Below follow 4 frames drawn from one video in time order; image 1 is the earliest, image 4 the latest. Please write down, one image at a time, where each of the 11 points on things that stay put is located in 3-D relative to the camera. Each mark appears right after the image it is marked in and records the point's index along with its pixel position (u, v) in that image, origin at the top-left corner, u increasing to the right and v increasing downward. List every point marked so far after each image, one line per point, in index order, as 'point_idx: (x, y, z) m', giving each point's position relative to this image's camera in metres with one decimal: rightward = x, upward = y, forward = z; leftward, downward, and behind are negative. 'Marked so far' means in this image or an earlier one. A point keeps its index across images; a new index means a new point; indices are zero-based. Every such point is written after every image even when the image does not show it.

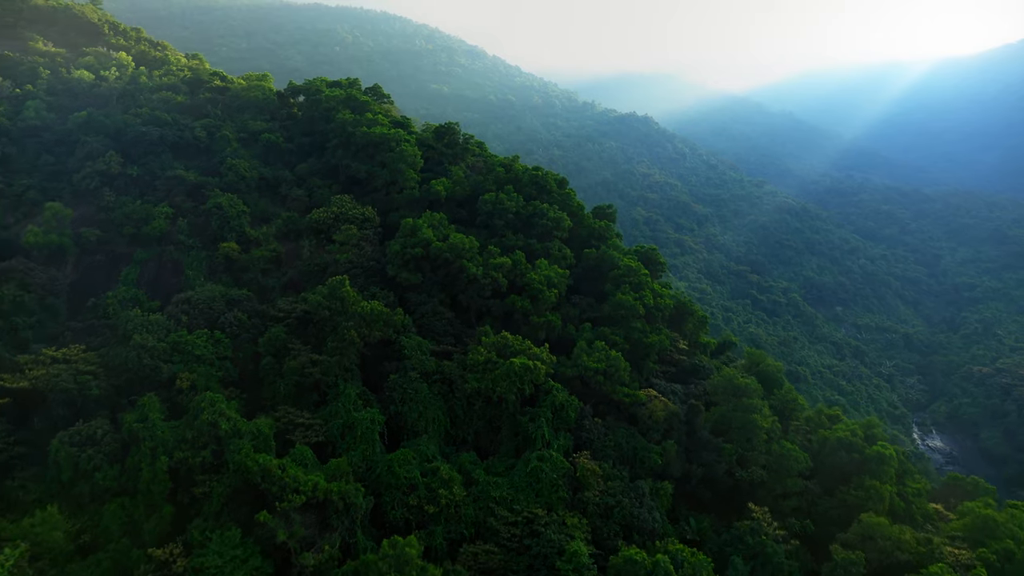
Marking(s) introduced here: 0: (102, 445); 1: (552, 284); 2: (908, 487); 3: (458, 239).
0: (-10.6, -4.1, +14.3) m
1: (+1.4, +0.1, +20.0) m
2: (+12.8, -6.4, +17.8) m
3: (-2.0, +1.7, +20.0) m
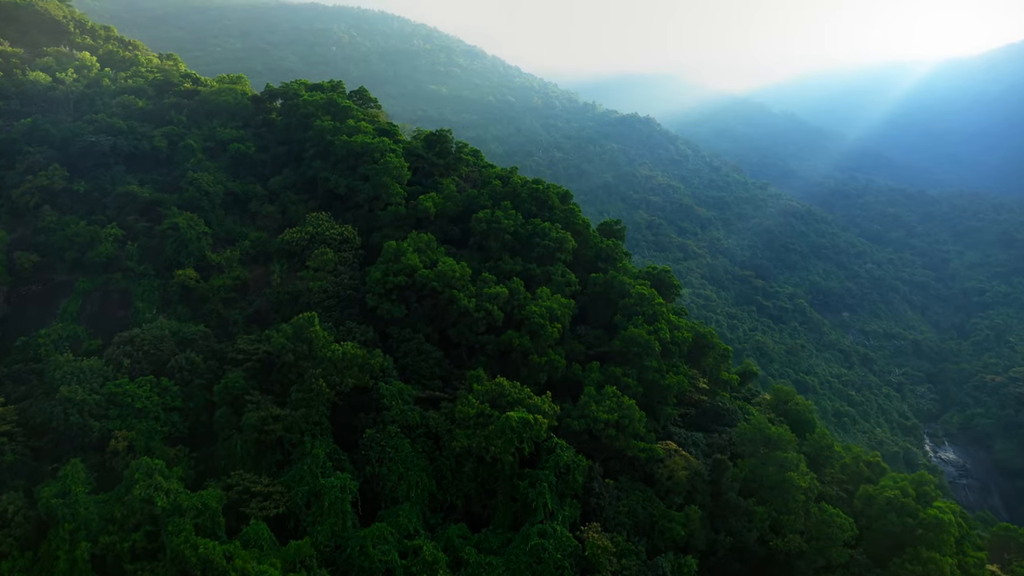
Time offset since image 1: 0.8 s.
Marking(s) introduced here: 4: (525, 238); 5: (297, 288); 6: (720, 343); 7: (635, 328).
0: (-10.7, -5.1, +11.9) m
1: (+1.3, -0.9, +17.5) m
2: (+12.7, -7.4, +15.3) m
3: (-2.1, +0.7, +17.5) m
4: (+0.5, +1.8, +20.0) m
5: (-7.1, 0.0, +18.1) m
6: (+7.3, -1.9, +19.5) m
7: (+4.0, -1.3, +17.8) m
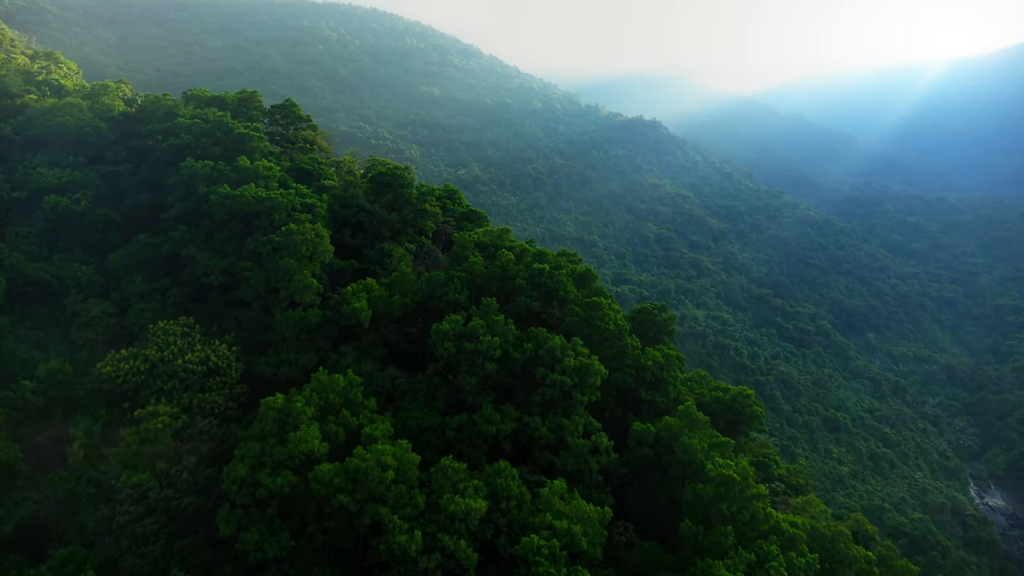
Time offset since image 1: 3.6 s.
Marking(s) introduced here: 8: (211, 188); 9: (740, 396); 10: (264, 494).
0: (-11.0, -8.5, +3.6) m
1: (+1.1, -4.3, +9.2) m
2: (+12.4, -10.9, +7.1) m
3: (-2.4, -2.7, +9.3) m
4: (+0.2, -1.6, +11.7) m
5: (-7.3, -3.4, +9.9) m
6: (+7.0, -5.4, +11.3) m
7: (+3.7, -4.7, +9.6) m
8: (-7.2, +2.4, +13.4) m
9: (+5.7, -2.9, +13.7) m
10: (-4.0, -3.4, +9.0) m
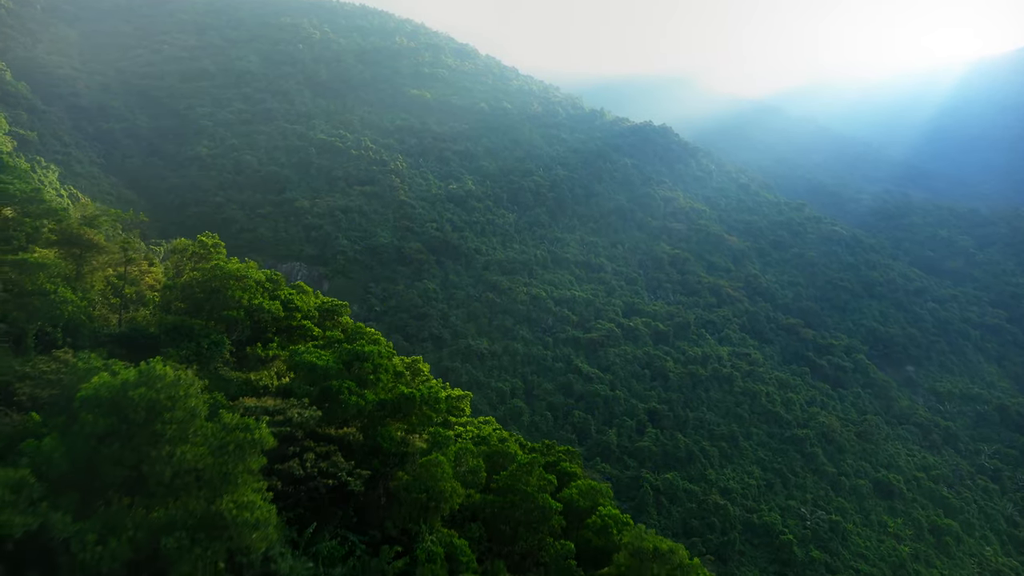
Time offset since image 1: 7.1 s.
0: (-11.3, -13.0, -7.0) m
1: (+0.7, -8.8, -1.4) m
2: (+12.1, -15.3, -3.4) m
3: (-2.7, -7.2, -1.3) m
4: (-0.1, -6.1, +1.1) m
5: (-7.7, -7.9, -0.7) m
6: (+6.7, -9.8, +0.7) m
7: (+3.4, -9.1, -1.0) m
8: (-7.6, -2.0, +2.8) m
9: (+5.4, -7.3, +3.2) m
10: (-4.4, -7.8, -1.6) m
